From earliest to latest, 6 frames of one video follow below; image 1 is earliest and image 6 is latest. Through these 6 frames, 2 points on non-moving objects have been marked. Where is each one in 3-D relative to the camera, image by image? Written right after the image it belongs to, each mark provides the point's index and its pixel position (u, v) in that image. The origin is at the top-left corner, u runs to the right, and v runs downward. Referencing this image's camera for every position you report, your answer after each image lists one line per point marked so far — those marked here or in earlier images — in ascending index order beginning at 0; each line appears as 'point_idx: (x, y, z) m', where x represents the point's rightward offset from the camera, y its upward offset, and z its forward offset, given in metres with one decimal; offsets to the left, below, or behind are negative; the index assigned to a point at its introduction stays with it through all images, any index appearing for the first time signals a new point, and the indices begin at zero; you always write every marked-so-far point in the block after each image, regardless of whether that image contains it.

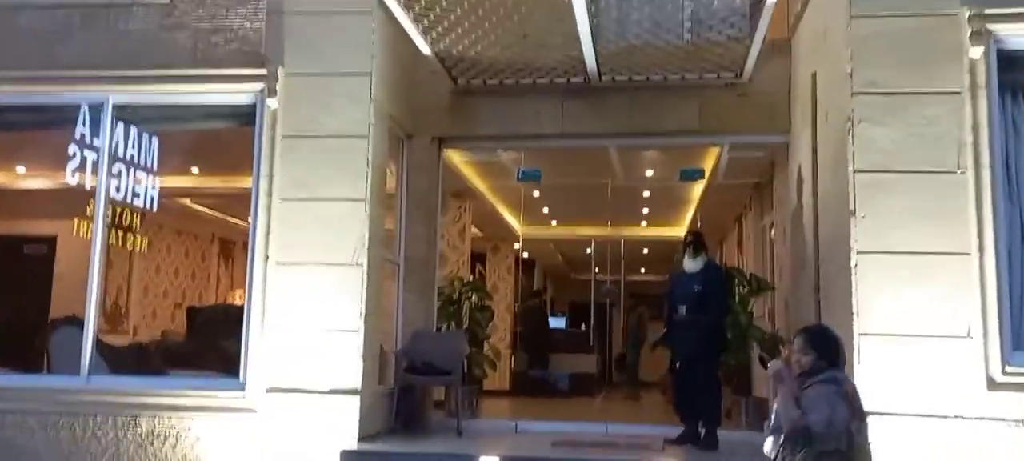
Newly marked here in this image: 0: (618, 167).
0: (+1.0, +0.6, +8.1) m
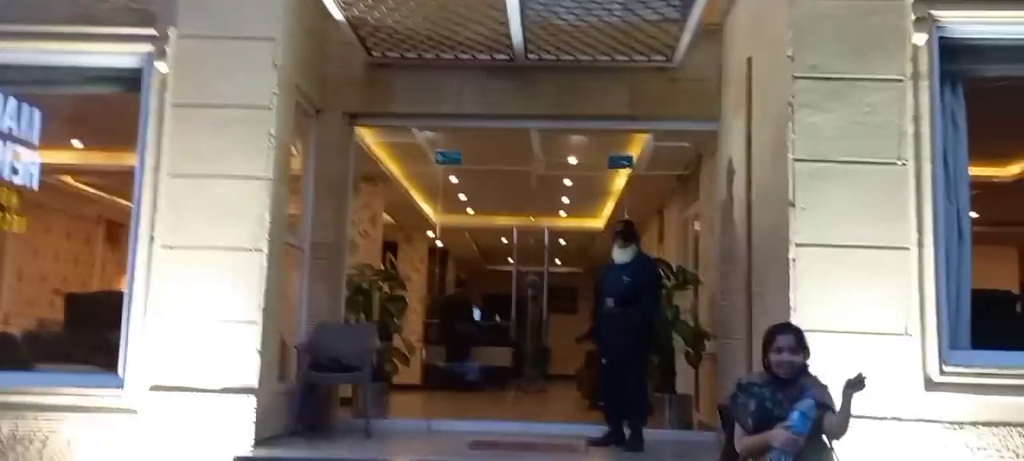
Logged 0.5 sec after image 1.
0: (+0.3, +0.7, +7.7) m
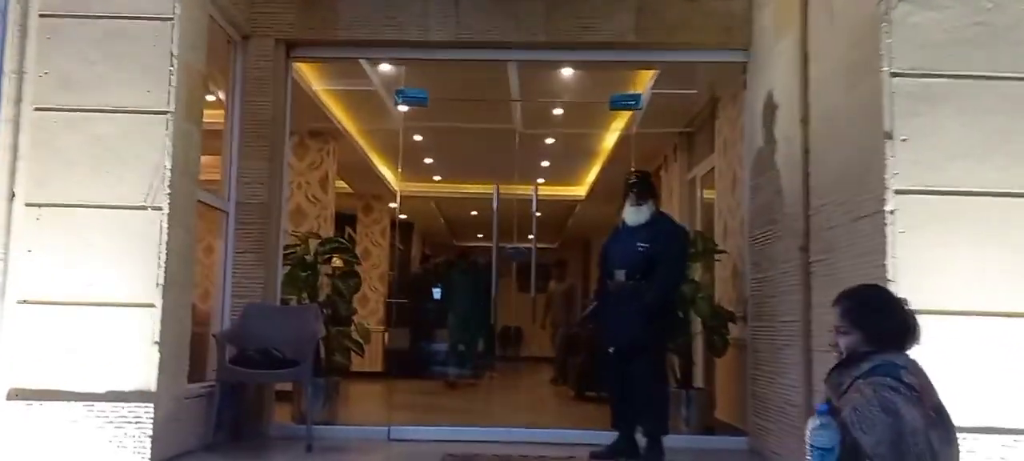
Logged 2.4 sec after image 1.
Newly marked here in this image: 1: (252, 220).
0: (+0.1, +1.0, +6.5) m
1: (-1.5, +0.1, +4.9) m
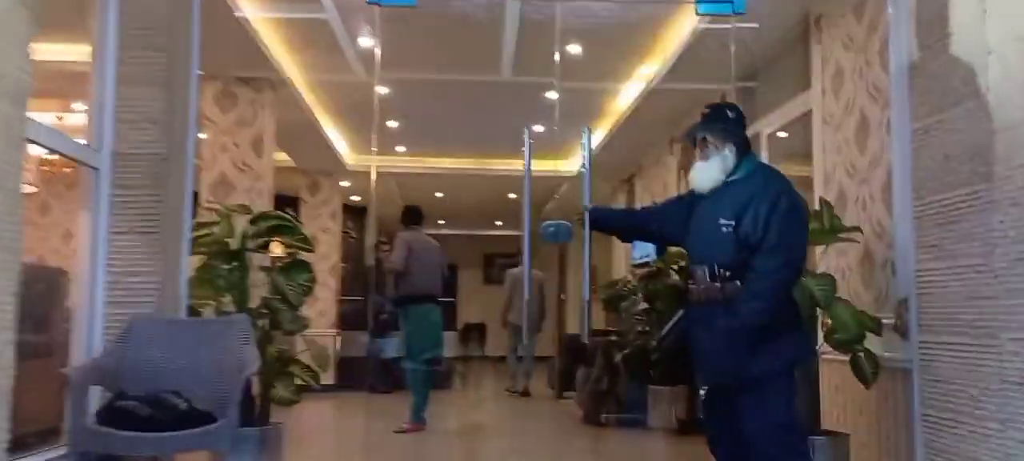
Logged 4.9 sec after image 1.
0: (+0.1, +1.2, +4.8) m
1: (-1.4, +0.2, +3.1) m
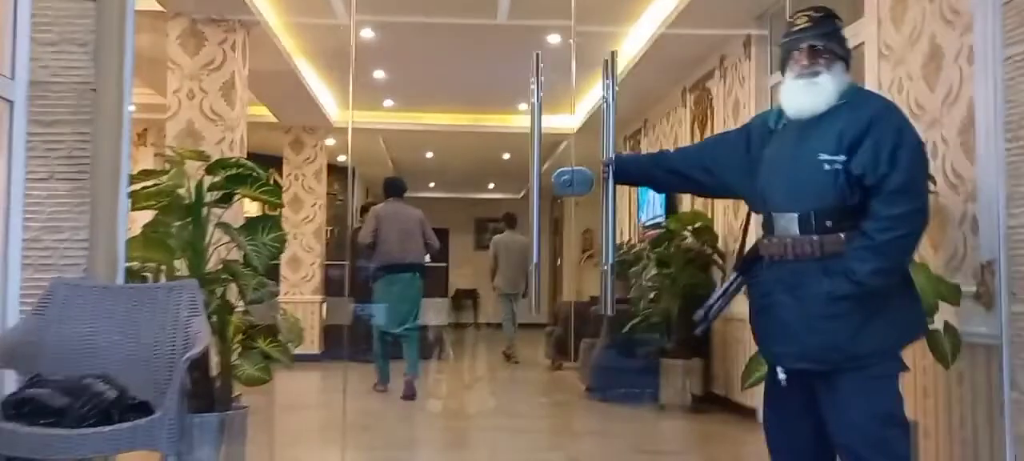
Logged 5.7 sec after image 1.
0: (+0.1, +1.4, +4.2) m
1: (-1.3, +0.3, +2.5) m
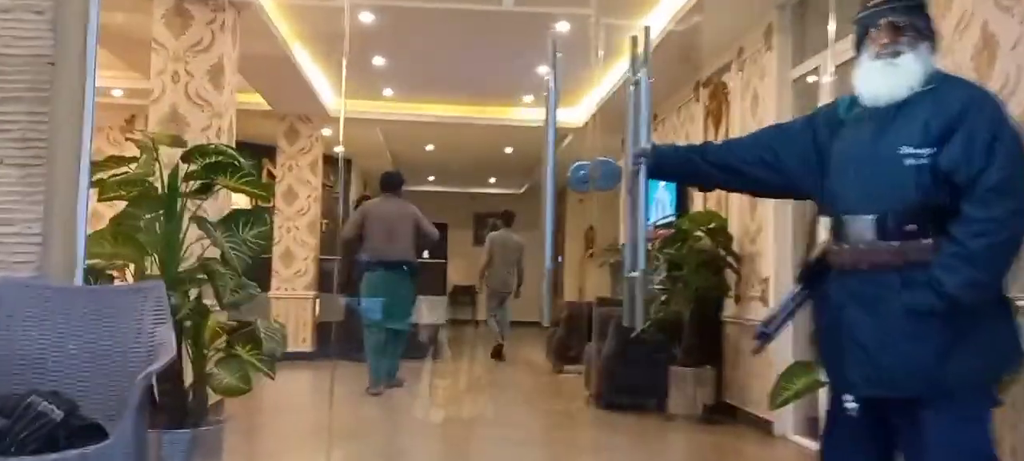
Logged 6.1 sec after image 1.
0: (+0.2, +1.4, +3.9) m
1: (-1.3, +0.4, +2.3) m
